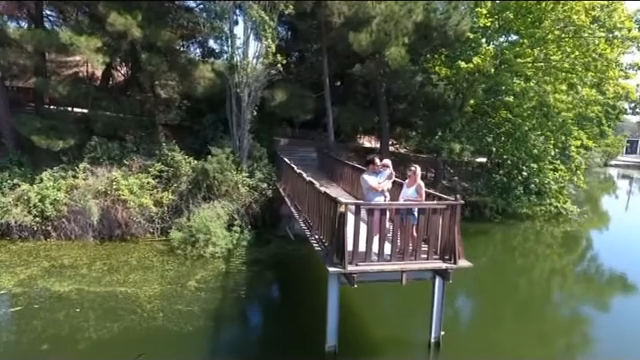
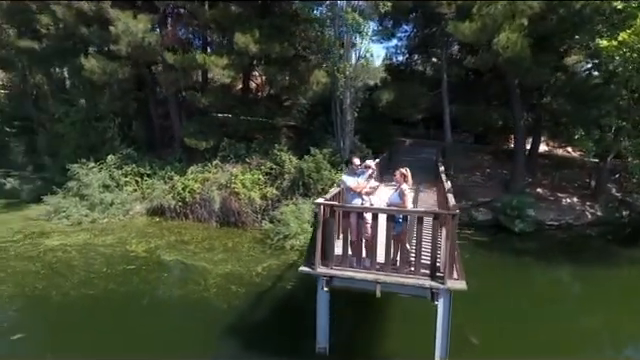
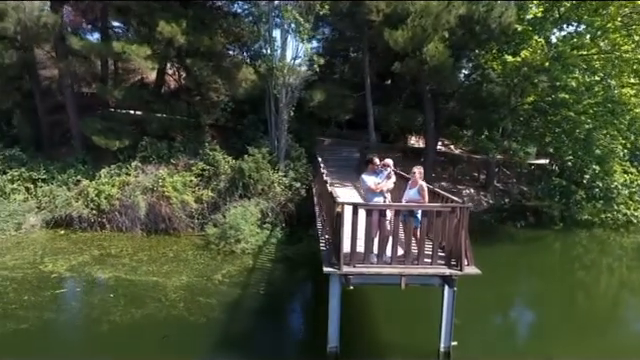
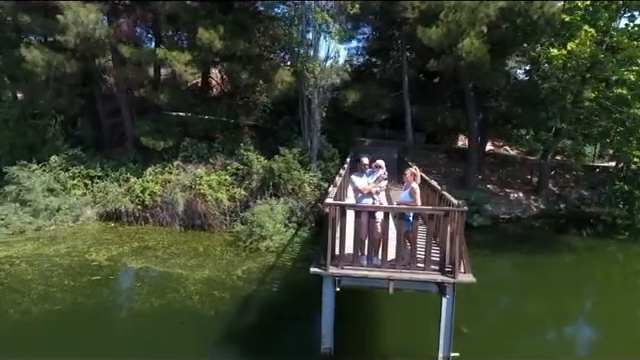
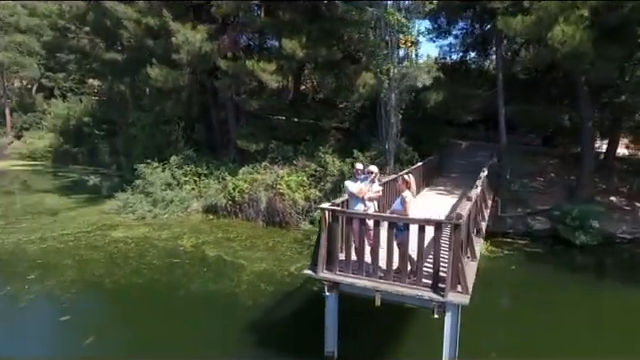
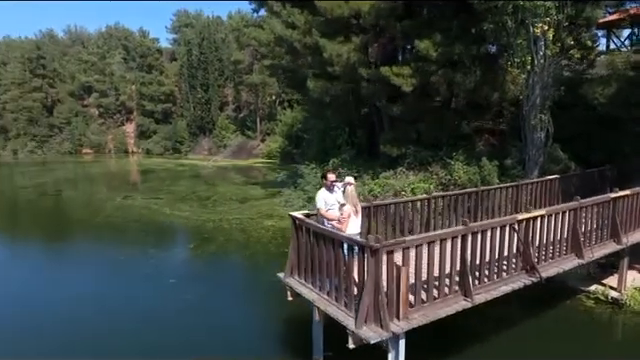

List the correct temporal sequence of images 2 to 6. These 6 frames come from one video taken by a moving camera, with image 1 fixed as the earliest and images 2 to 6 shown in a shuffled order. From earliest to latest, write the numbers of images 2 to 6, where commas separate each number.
3, 4, 2, 5, 6
